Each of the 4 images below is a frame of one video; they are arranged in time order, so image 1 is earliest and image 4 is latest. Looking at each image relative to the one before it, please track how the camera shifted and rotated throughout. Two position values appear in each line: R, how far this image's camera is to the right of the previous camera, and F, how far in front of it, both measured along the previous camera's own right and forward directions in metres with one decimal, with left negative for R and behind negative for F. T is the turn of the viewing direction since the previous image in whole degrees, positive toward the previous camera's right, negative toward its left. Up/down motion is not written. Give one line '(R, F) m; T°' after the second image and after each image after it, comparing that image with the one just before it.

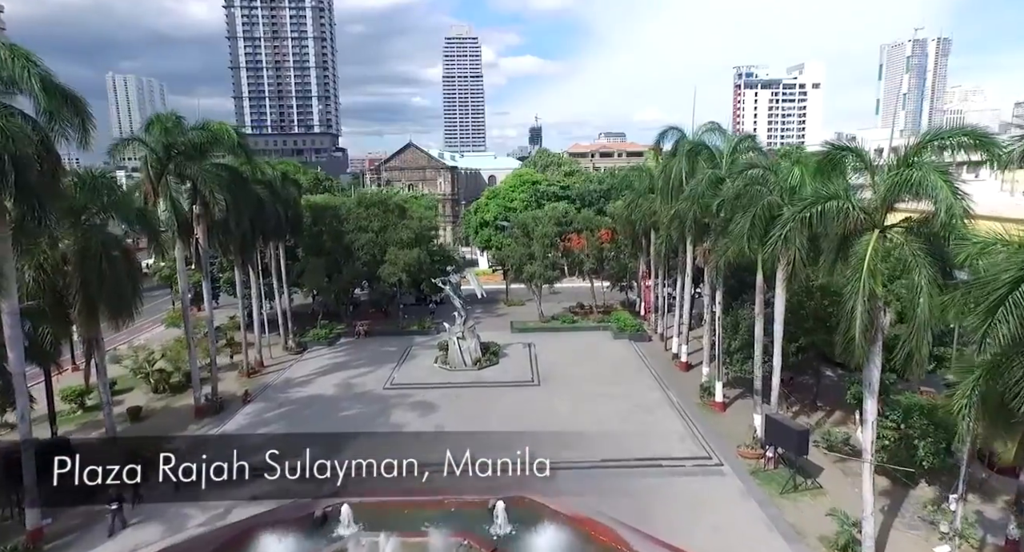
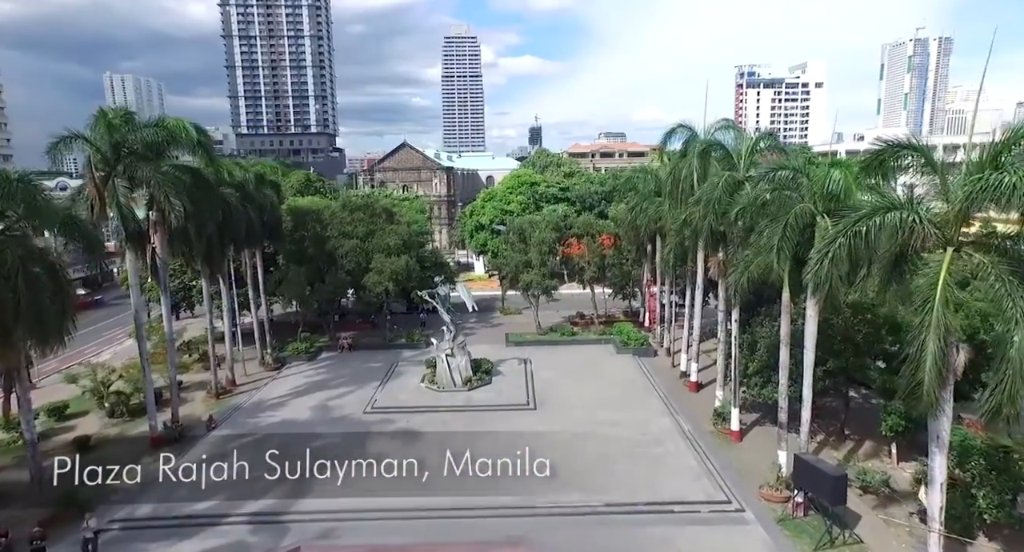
(+0.2, +2.0) m; 0°
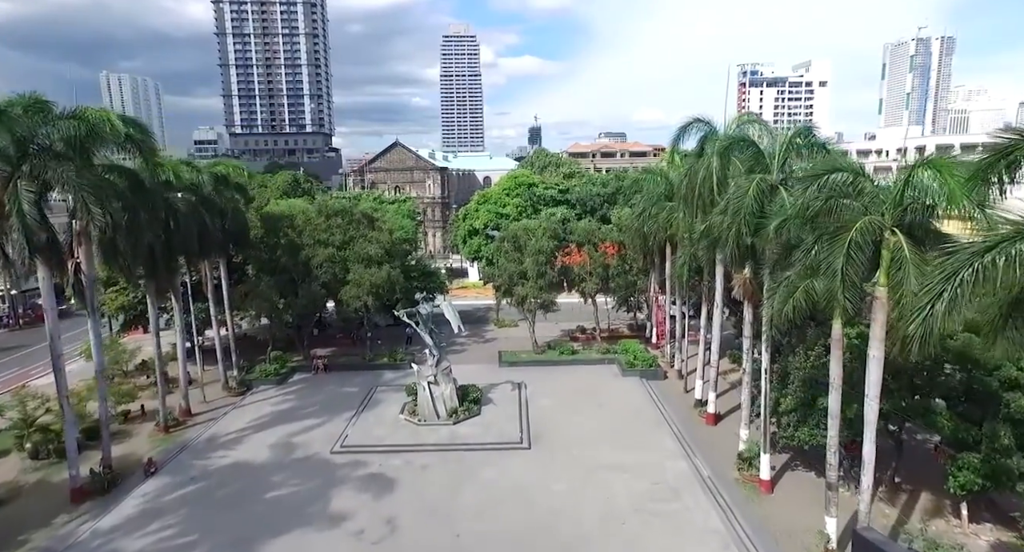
(+0.3, +2.7) m; 0°
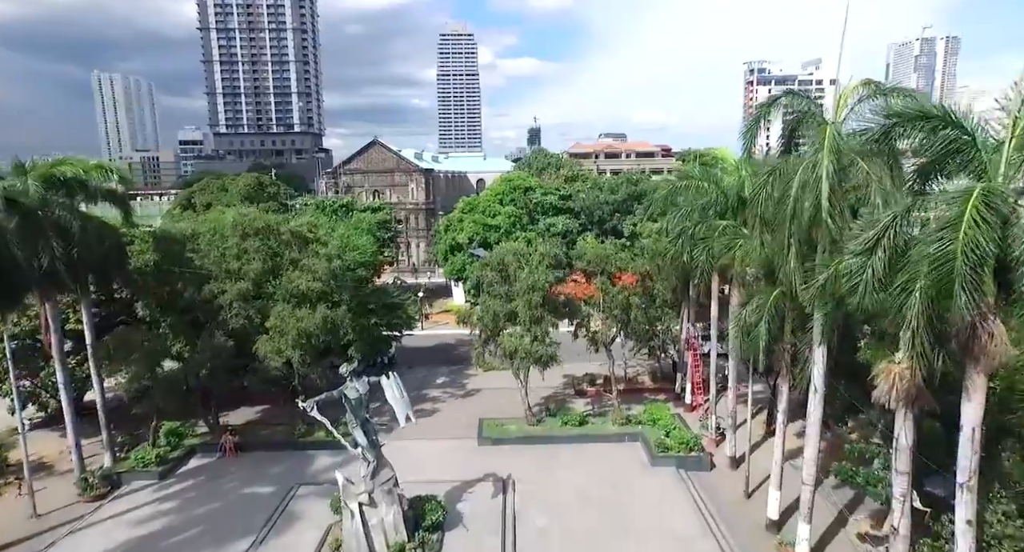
(+0.4, +7.0) m; 0°
